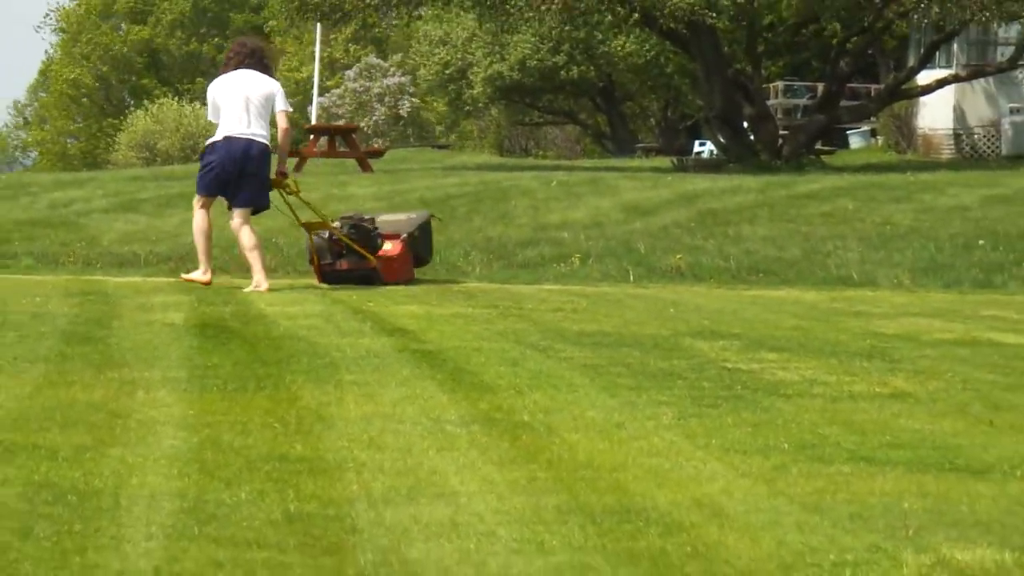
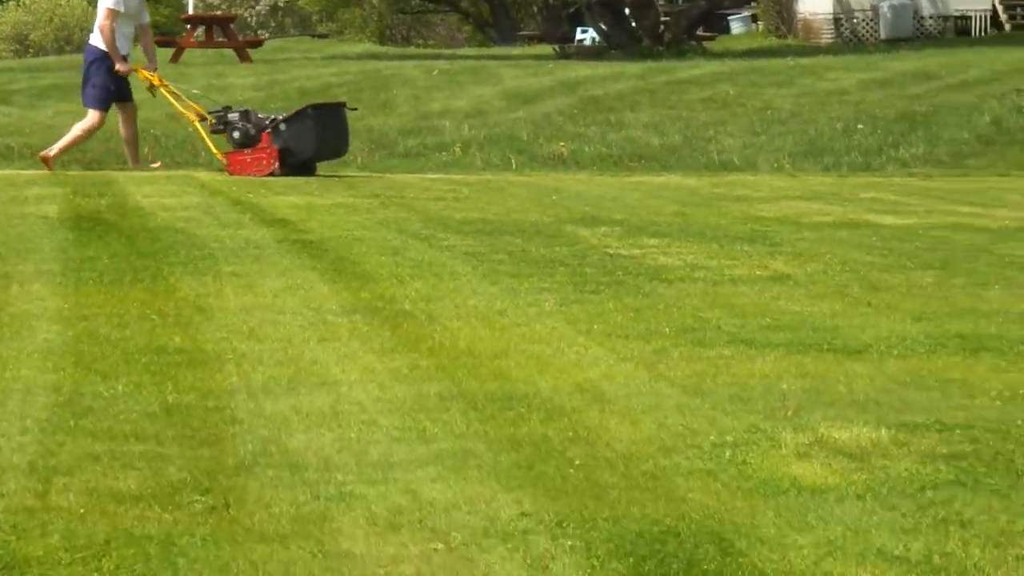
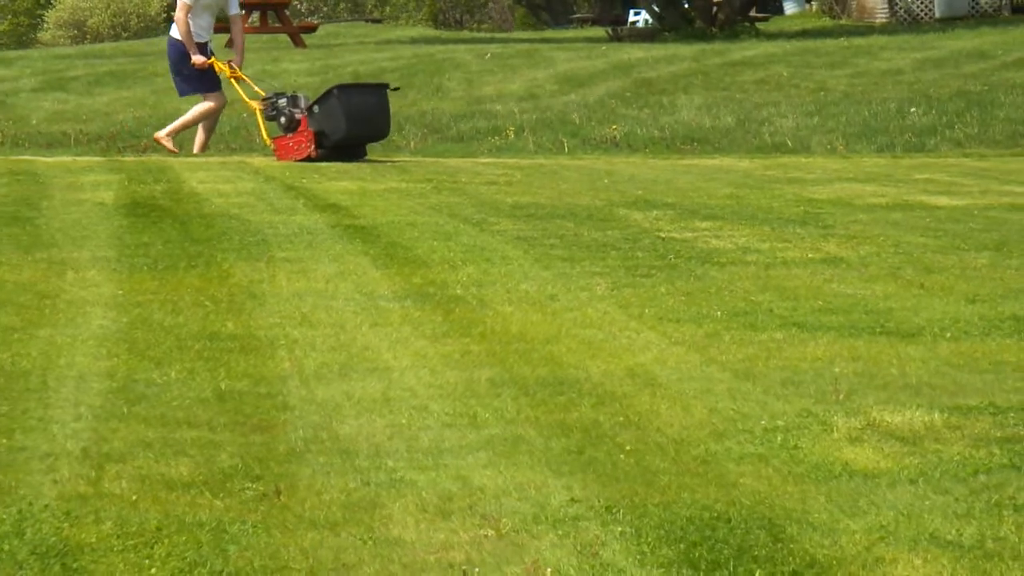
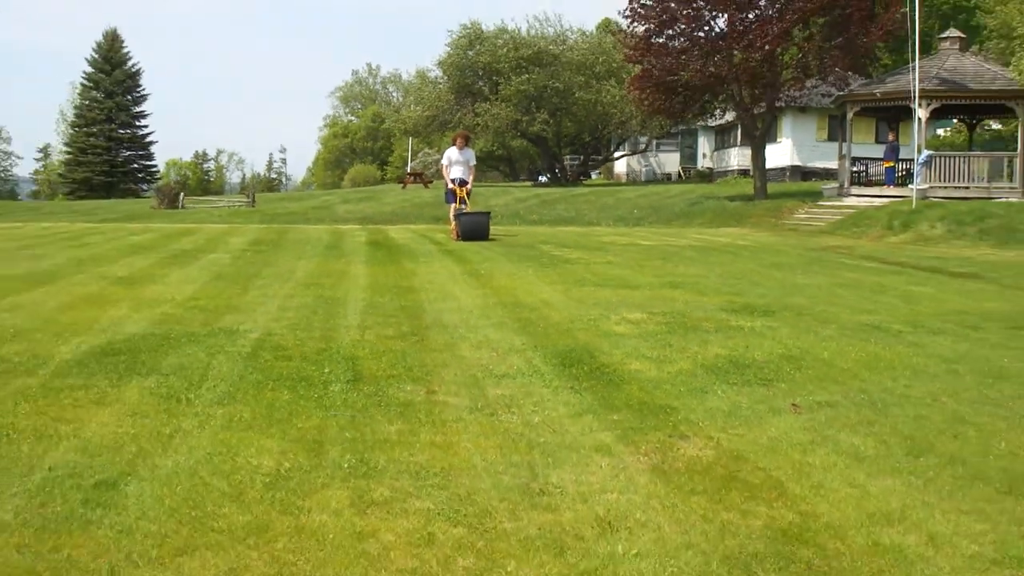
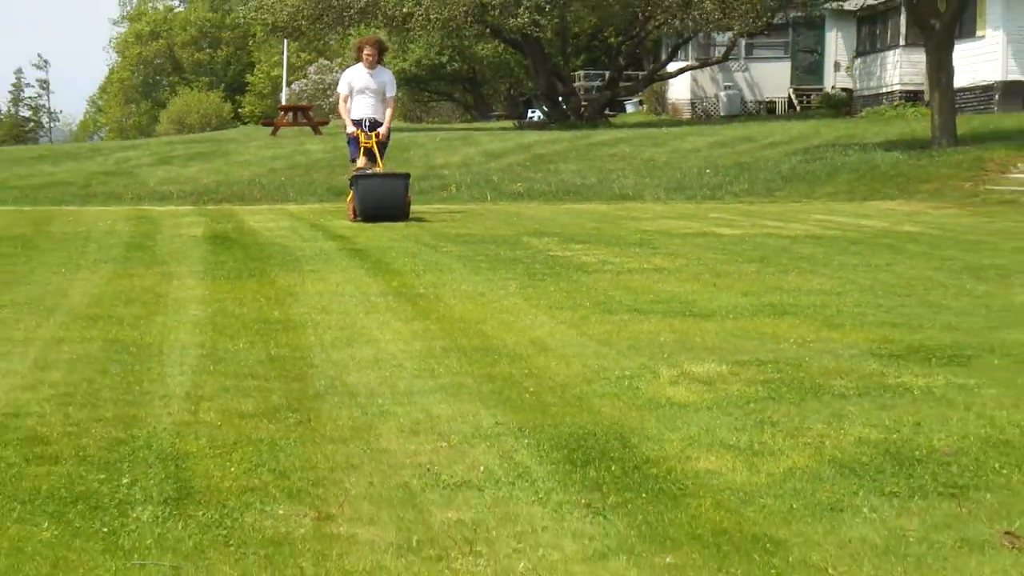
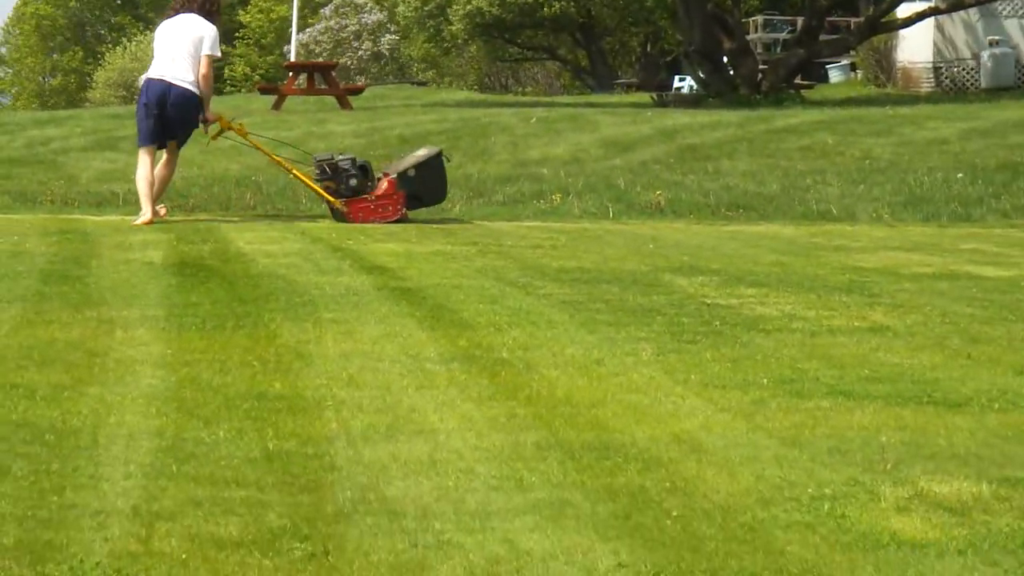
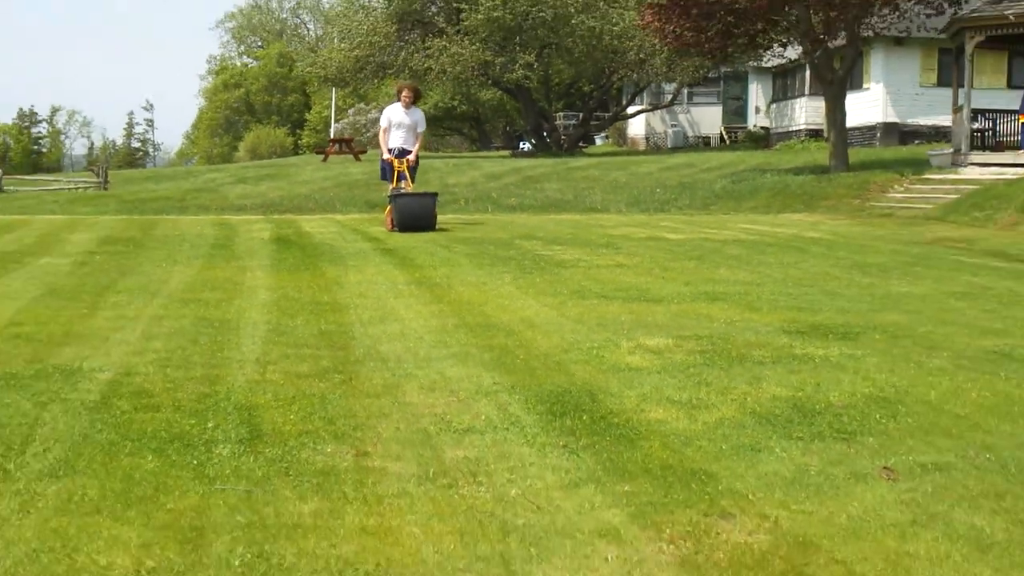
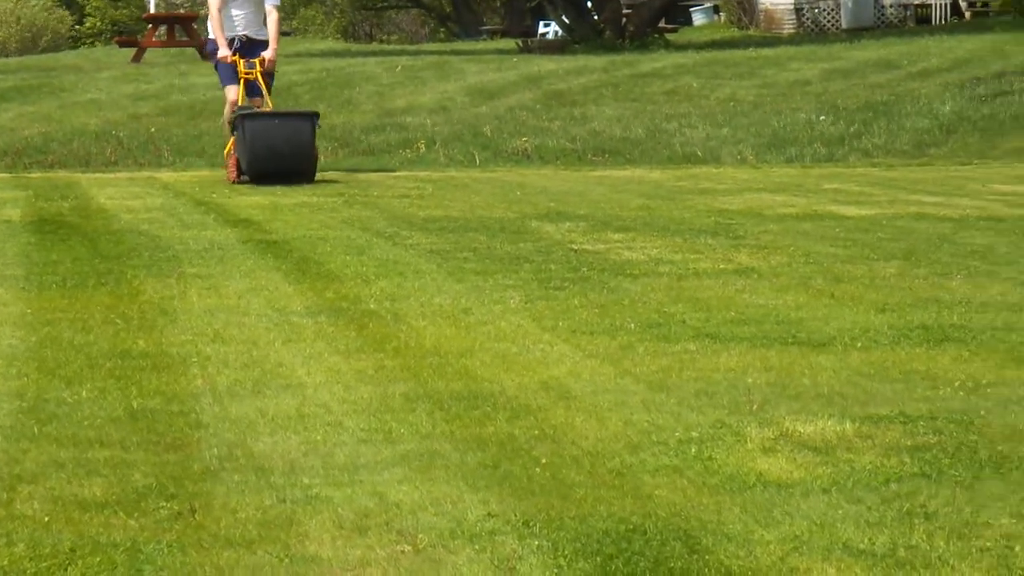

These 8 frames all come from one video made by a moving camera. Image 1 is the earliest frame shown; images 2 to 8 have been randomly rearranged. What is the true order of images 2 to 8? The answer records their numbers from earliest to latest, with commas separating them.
6, 2, 3, 8, 5, 7, 4
